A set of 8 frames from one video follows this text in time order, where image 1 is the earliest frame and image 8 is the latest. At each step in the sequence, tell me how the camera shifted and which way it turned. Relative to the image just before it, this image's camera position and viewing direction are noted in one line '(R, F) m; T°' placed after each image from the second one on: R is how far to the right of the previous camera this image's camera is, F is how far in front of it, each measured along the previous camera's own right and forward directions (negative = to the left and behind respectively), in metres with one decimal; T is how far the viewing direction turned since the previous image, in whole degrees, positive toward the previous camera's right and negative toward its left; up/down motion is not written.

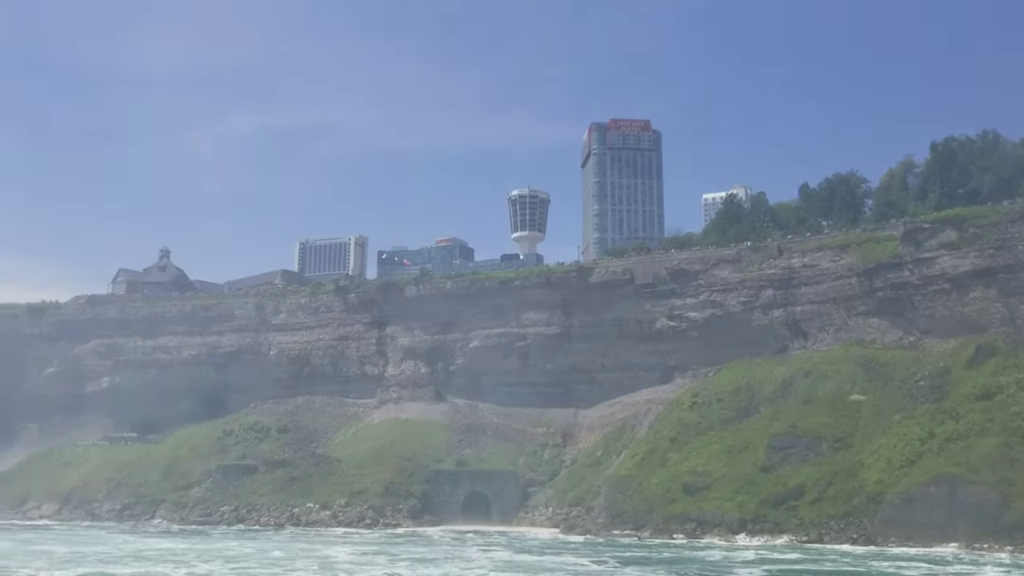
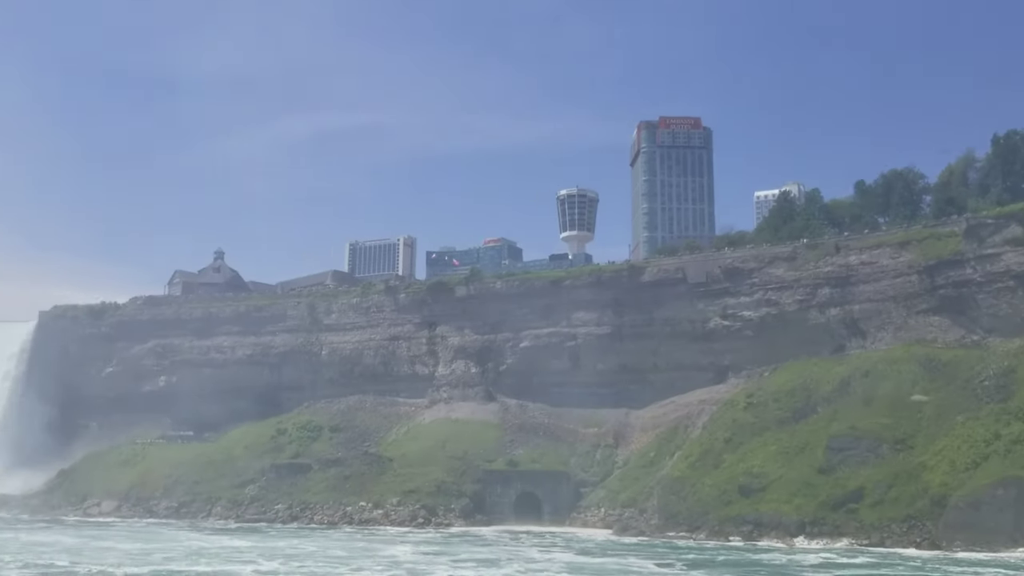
(-0.2, +0.2) m; -3°
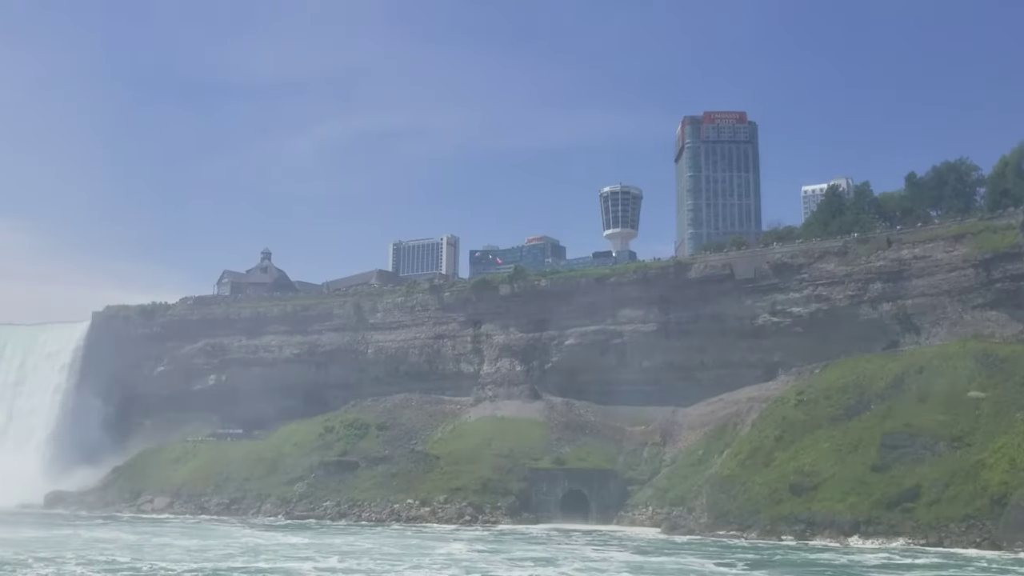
(-0.2, +0.2) m; -3°
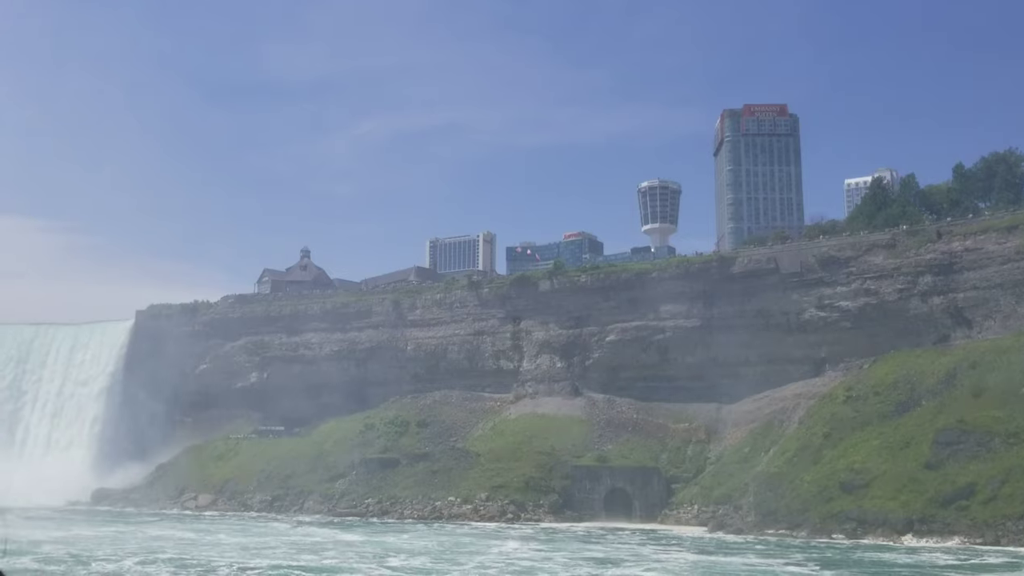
(-0.4, +0.5) m; -2°
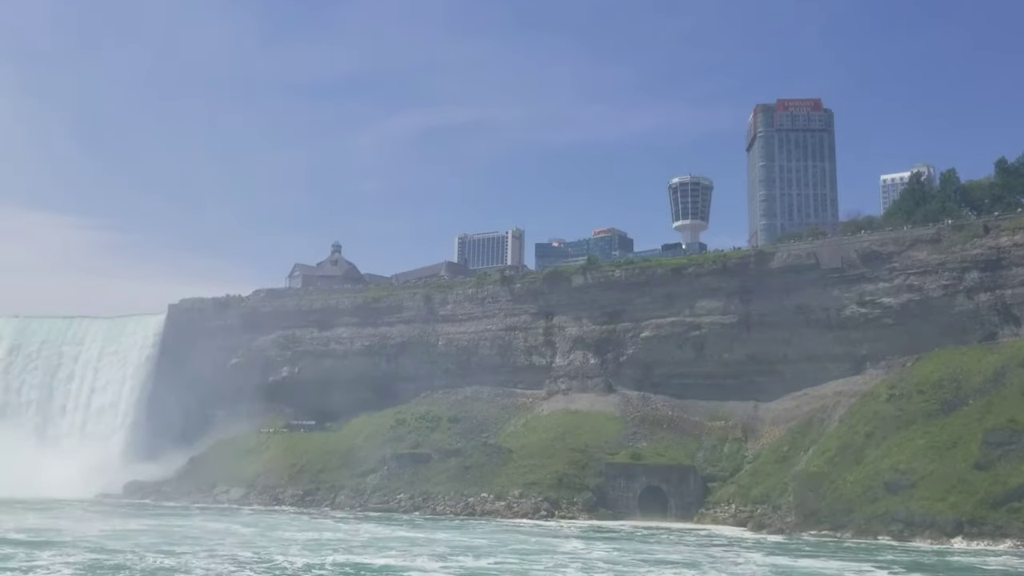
(-0.6, +0.7) m; -1°
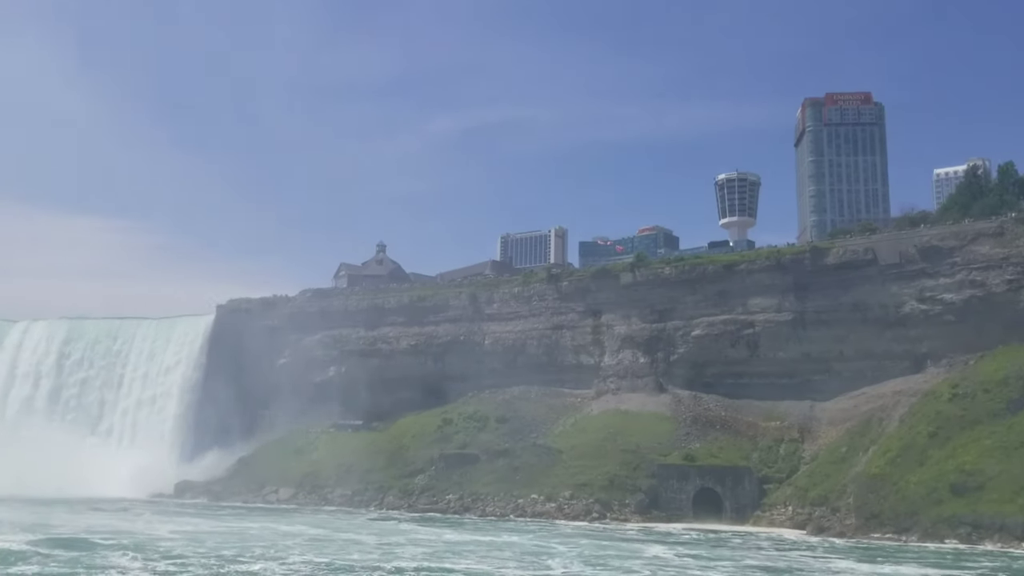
(-0.5, +0.7) m; -2°
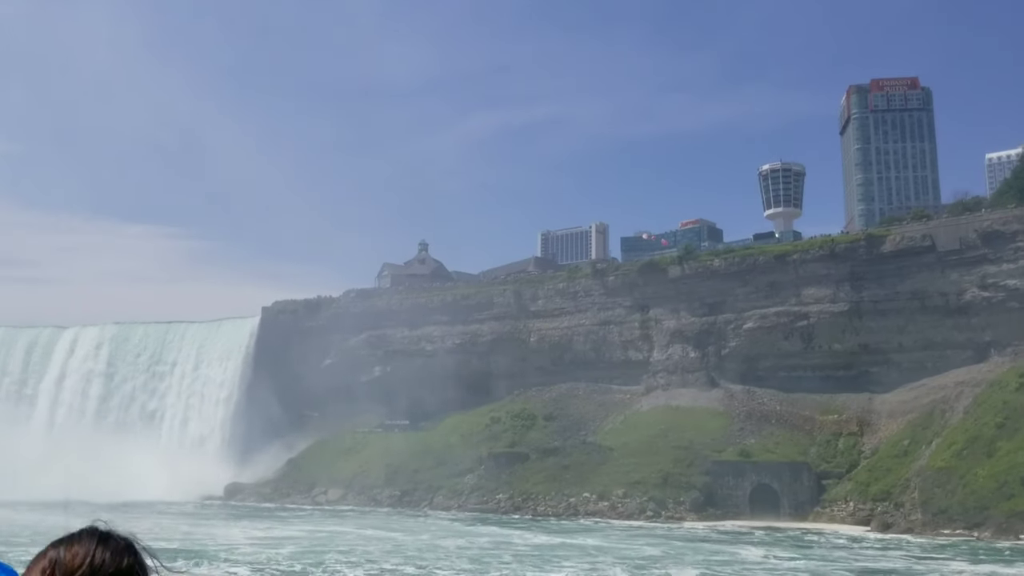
(-0.6, +0.8) m; -2°
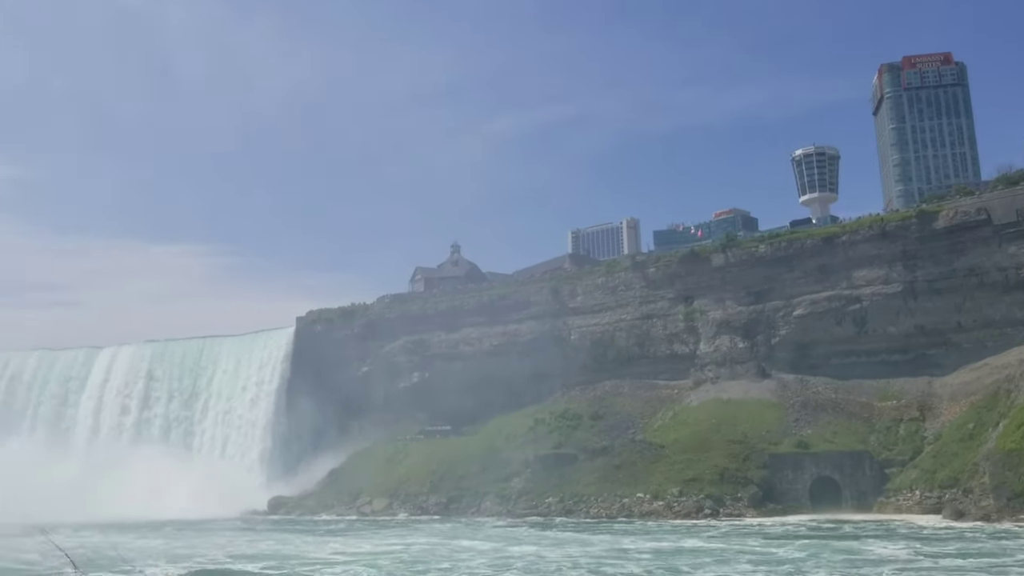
(-0.8, +1.3) m; -2°
